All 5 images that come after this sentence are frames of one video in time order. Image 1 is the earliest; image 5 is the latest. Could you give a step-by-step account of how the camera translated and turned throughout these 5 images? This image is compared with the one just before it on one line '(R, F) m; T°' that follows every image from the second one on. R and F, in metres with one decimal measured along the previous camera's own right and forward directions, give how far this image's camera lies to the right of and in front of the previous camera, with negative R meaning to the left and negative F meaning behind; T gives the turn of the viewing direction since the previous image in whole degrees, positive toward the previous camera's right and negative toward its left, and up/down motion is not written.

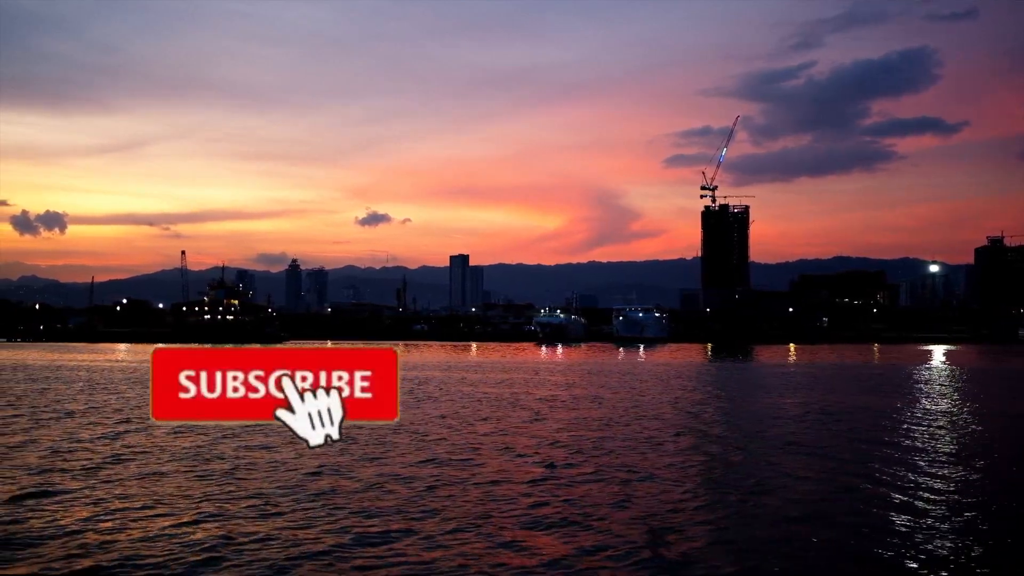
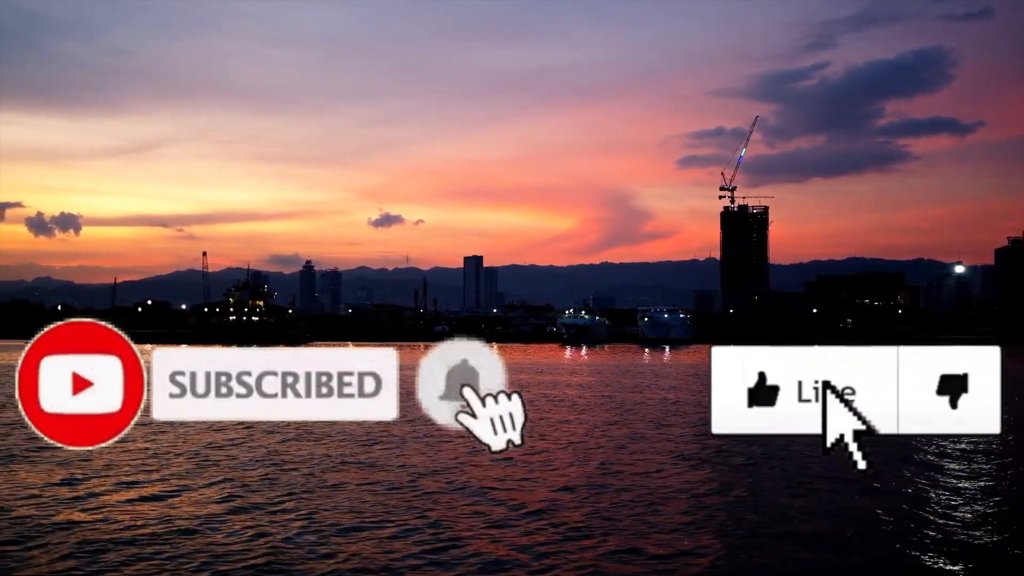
(-2.6, +0.4) m; 0°
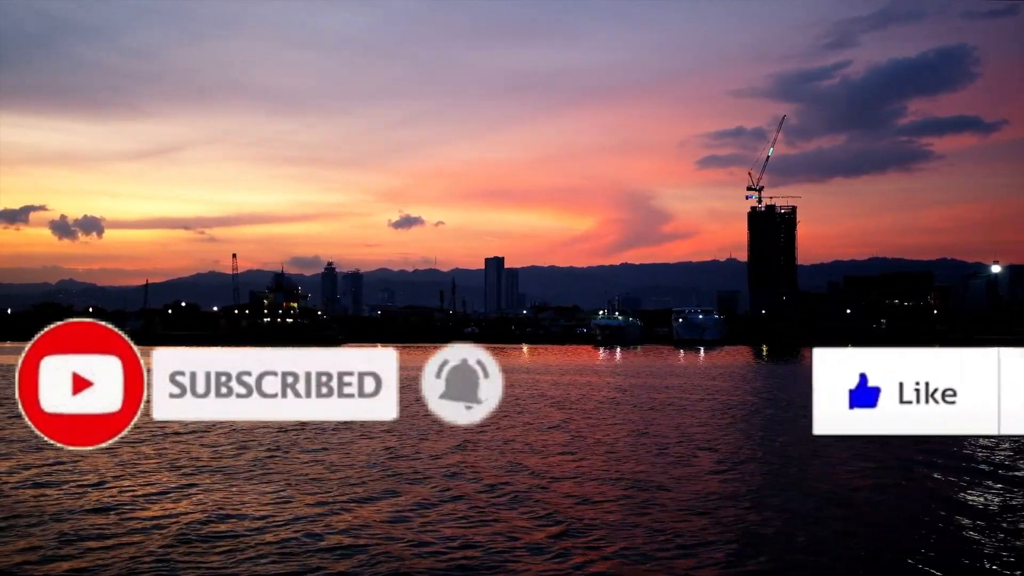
(-2.9, +0.4) m; -1°
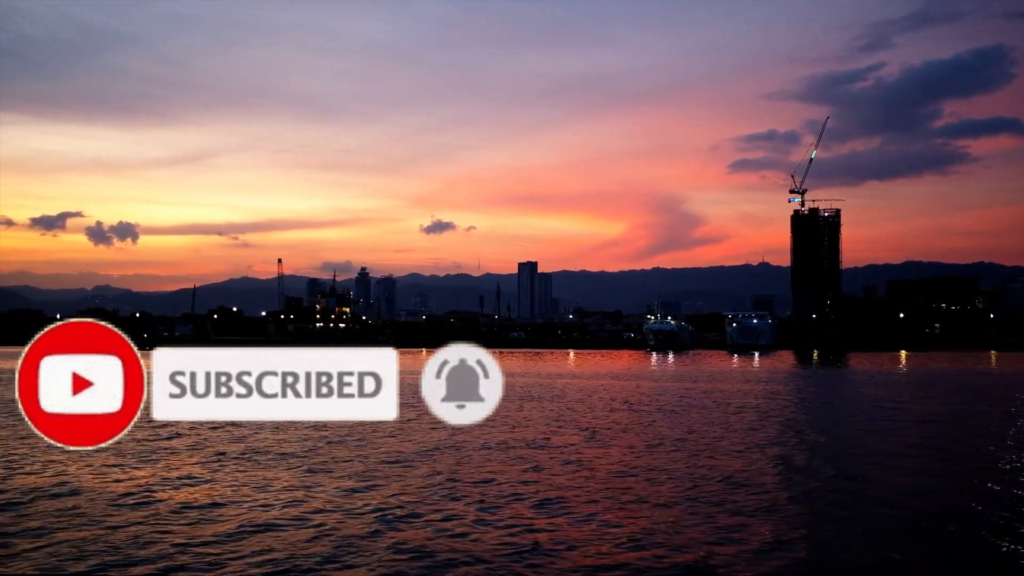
(-4.3, +0.6) m; -1°
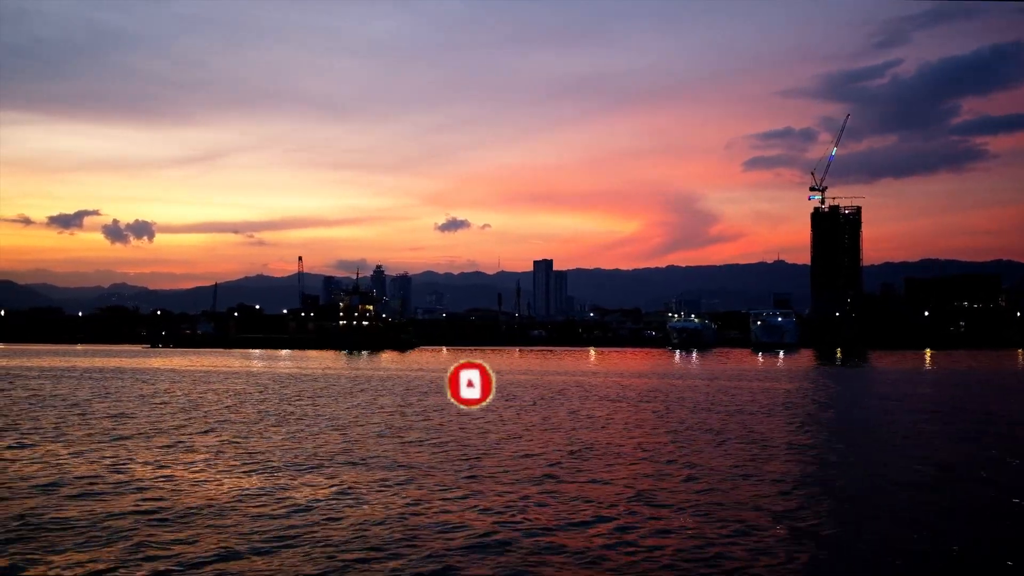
(-1.8, +0.3) m; -1°
